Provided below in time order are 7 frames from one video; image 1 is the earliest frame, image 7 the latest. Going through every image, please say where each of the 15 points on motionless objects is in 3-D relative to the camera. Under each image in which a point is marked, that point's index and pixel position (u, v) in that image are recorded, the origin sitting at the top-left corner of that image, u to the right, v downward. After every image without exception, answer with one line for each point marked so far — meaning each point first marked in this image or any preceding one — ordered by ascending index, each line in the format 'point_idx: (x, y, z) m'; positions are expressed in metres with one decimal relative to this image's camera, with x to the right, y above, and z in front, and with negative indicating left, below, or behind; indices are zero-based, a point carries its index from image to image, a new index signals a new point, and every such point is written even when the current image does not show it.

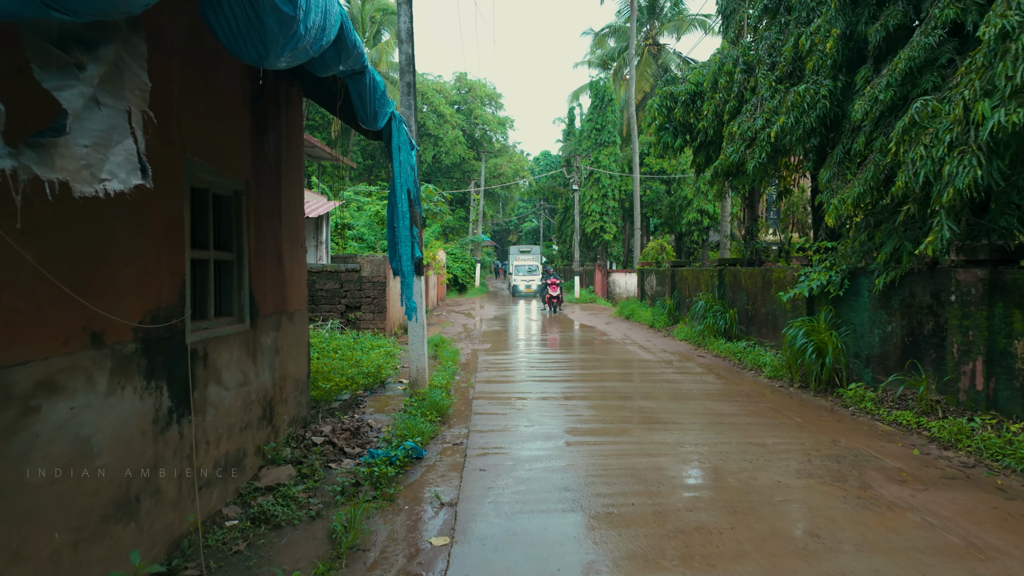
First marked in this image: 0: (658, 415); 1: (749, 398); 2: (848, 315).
0: (+1.6, -1.4, +6.4) m
1: (+3.0, -1.4, +7.4) m
2: (+4.5, -0.4, +7.8) m
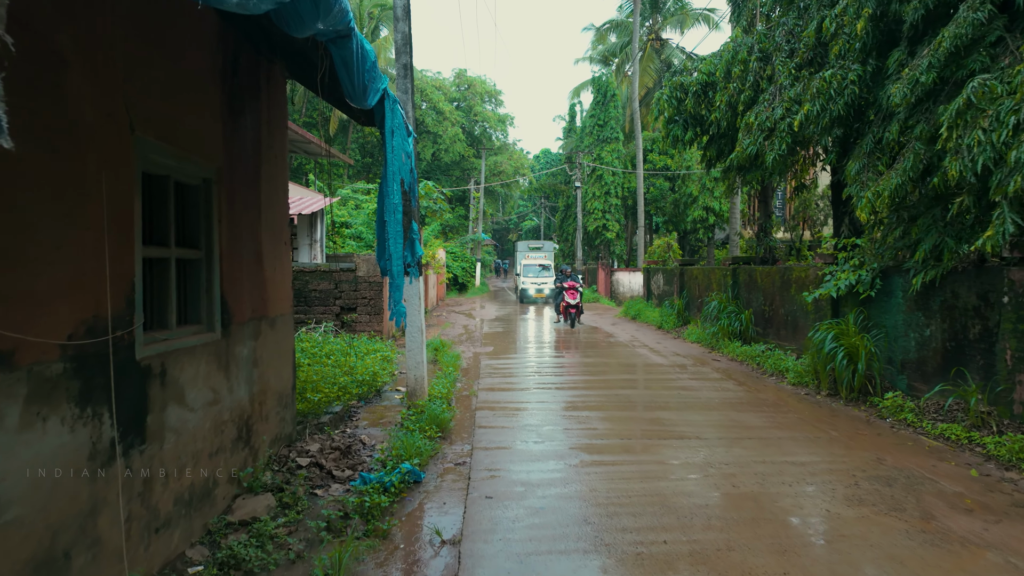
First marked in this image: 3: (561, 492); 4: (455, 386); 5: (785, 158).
0: (+1.7, -1.4, +5.9) m
1: (+3.1, -1.4, +6.8) m
2: (+4.6, -0.4, +7.3) m
3: (+0.4, -1.5, +4.2) m
4: (-0.8, -1.3, +7.7) m
5: (+4.4, +2.1, +9.4) m
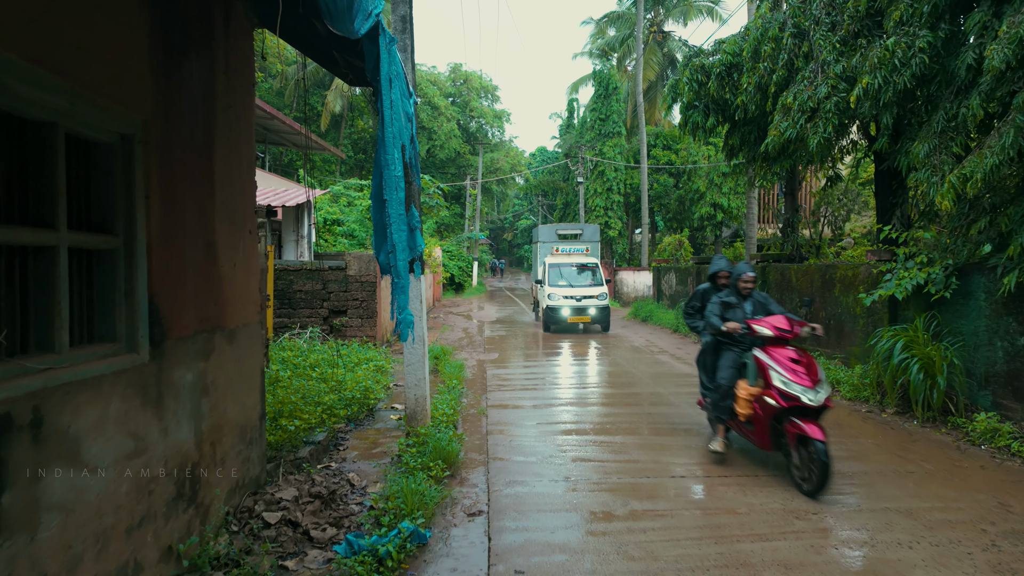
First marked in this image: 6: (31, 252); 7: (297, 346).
0: (+1.9, -1.4, +4.8) m
1: (+3.3, -1.4, +5.8) m
2: (+4.8, -0.4, +6.3) m
3: (+0.6, -1.5, +3.2) m
4: (-0.6, -1.3, +6.6) m
5: (+4.6, +2.1, +8.3) m
6: (-1.8, +0.1, +2.2) m
7: (-3.0, -0.8, +8.1) m
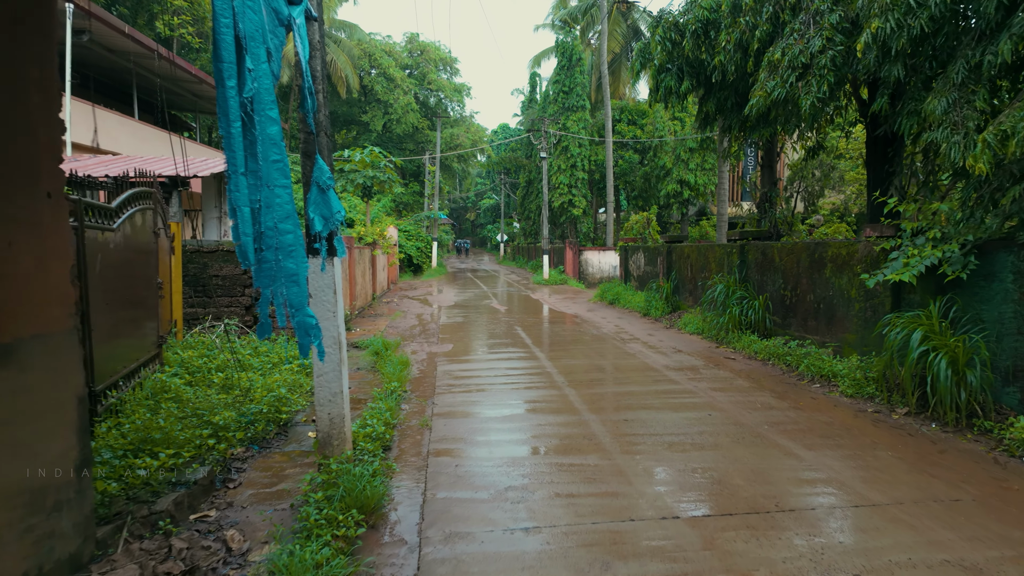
0: (+1.5, -1.3, +3.8) m
1: (+2.8, -1.3, +4.9) m
2: (+4.3, -0.2, +5.4) m
3: (+0.3, -1.5, +2.1) m
4: (-1.1, -1.2, +5.5) m
5: (+4.0, +2.4, +7.4) m
6: (-2.0, +0.1, +1.0) m
7: (-3.6, -0.7, +6.8) m
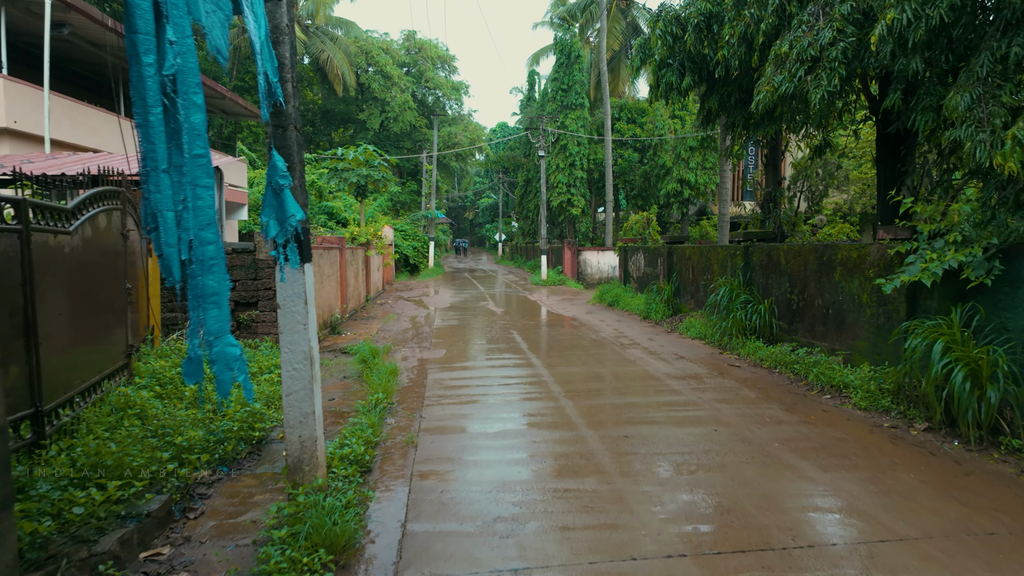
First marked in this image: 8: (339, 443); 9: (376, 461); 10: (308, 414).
0: (+1.4, -1.4, +3.5) m
1: (+2.8, -1.3, +4.5) m
2: (+4.2, -0.2, +5.1) m
3: (+0.2, -1.5, +1.8) m
4: (-1.1, -1.2, +5.1) m
5: (+3.9, +2.3, +7.0) m
6: (-2.1, +0.1, +0.6) m
7: (-3.7, -0.7, +6.4) m
8: (-1.3, -1.2, +4.4) m
9: (-1.0, -1.3, +4.3) m
10: (-1.2, -0.8, +3.5) m
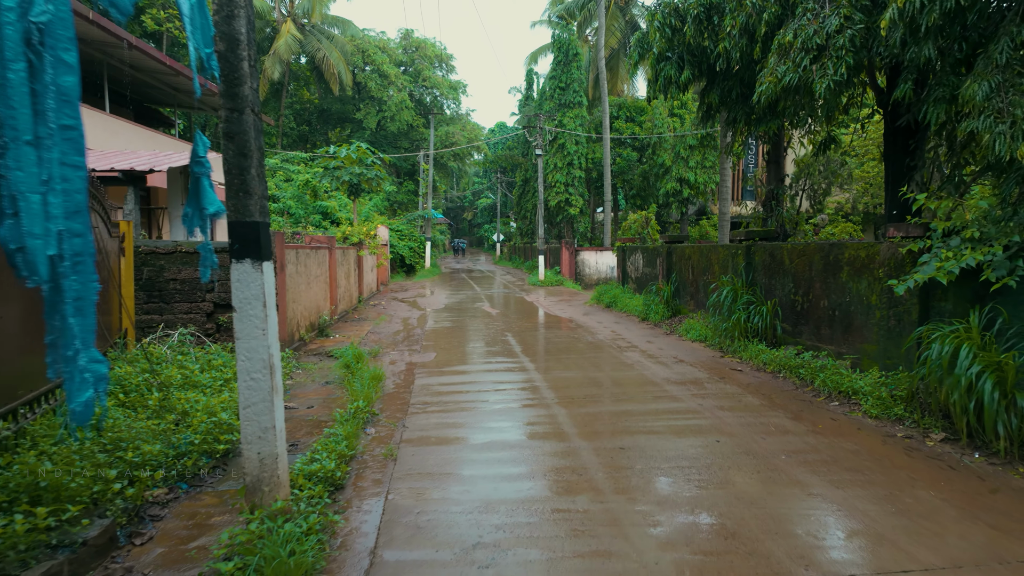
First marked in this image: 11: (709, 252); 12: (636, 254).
0: (+1.3, -1.4, +3.2) m
1: (+2.7, -1.3, +4.2) m
2: (+4.1, -0.2, +4.7) m
3: (+0.1, -1.5, +1.4) m
4: (-1.2, -1.2, +4.8) m
5: (+3.8, +2.3, +6.7) m
6: (-2.2, +0.1, +0.3) m
7: (-3.8, -0.7, +6.1) m
8: (-1.4, -1.2, +4.0) m
9: (-1.1, -1.3, +4.0) m
10: (-1.3, -0.8, +3.2) m
11: (+3.5, +0.6, +10.3) m
12: (+3.1, +0.9, +14.5) m
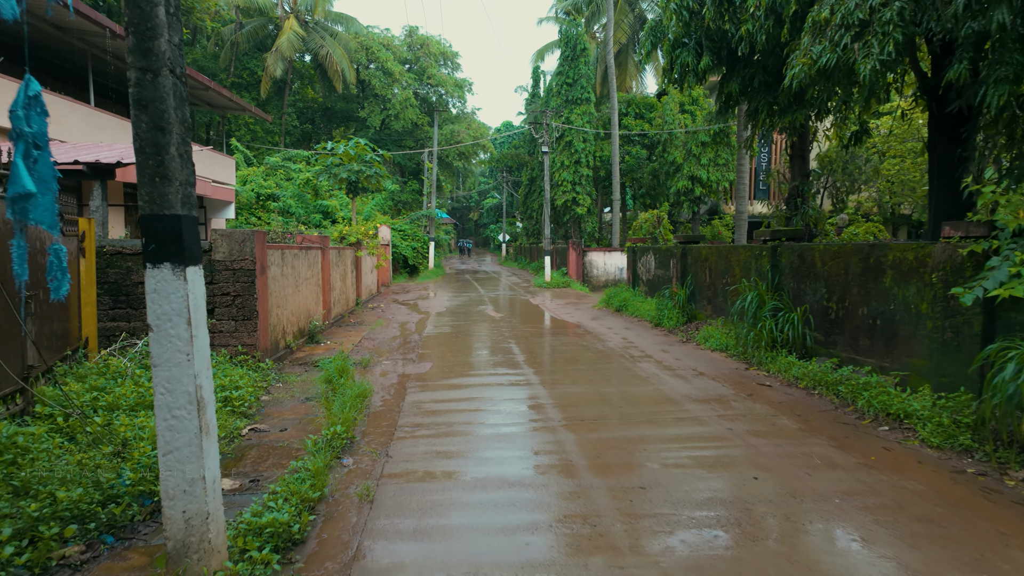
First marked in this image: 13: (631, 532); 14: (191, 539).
0: (+1.3, -1.5, +2.4) m
1: (+2.7, -1.4, +3.5) m
2: (+4.1, -0.3, +4.0) m
3: (+0.1, -1.6, +0.7) m
4: (-1.2, -1.3, +4.1) m
5: (+3.8, +2.3, +6.0) m
6: (-2.3, 0.0, -0.4) m
7: (-3.7, -0.8, +5.4) m
8: (-1.4, -1.2, +3.3) m
9: (-1.1, -1.4, +3.3) m
10: (-1.4, -0.8, +2.5) m
11: (+3.5, +0.6, +9.5) m
12: (+3.2, +0.8, +13.8) m
13: (+0.7, -1.4, +3.3) m
14: (-1.4, -1.1, +2.5) m
